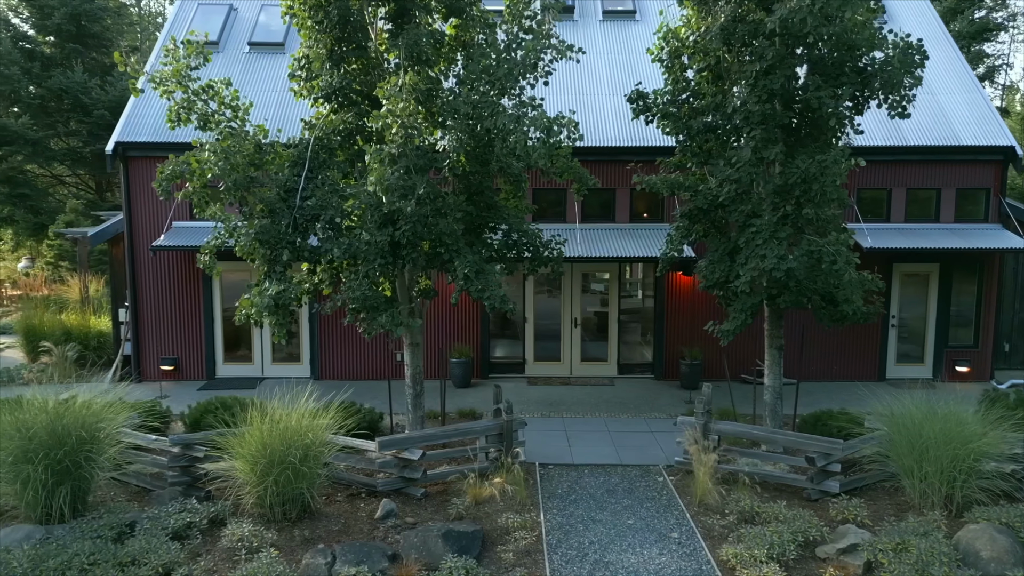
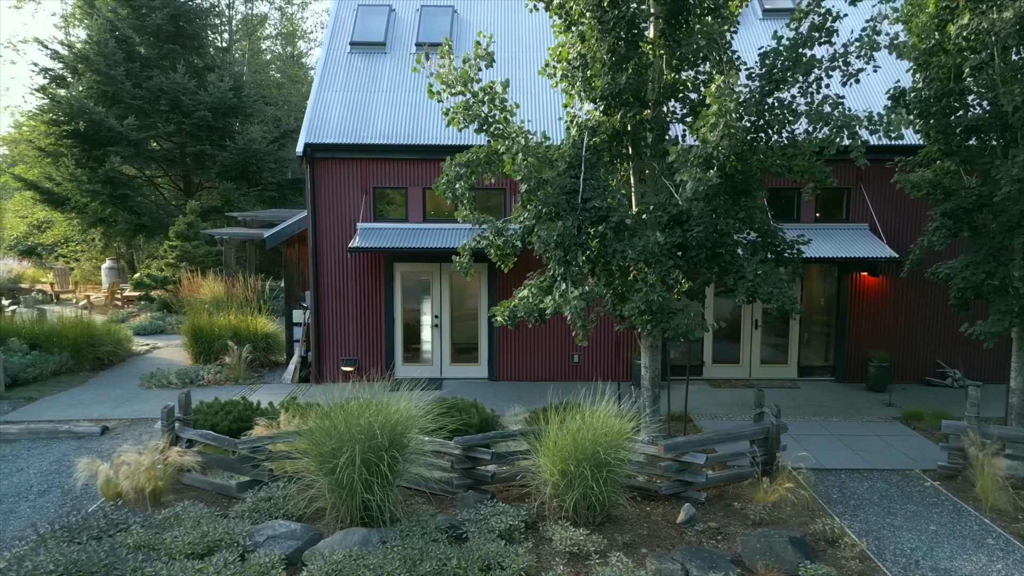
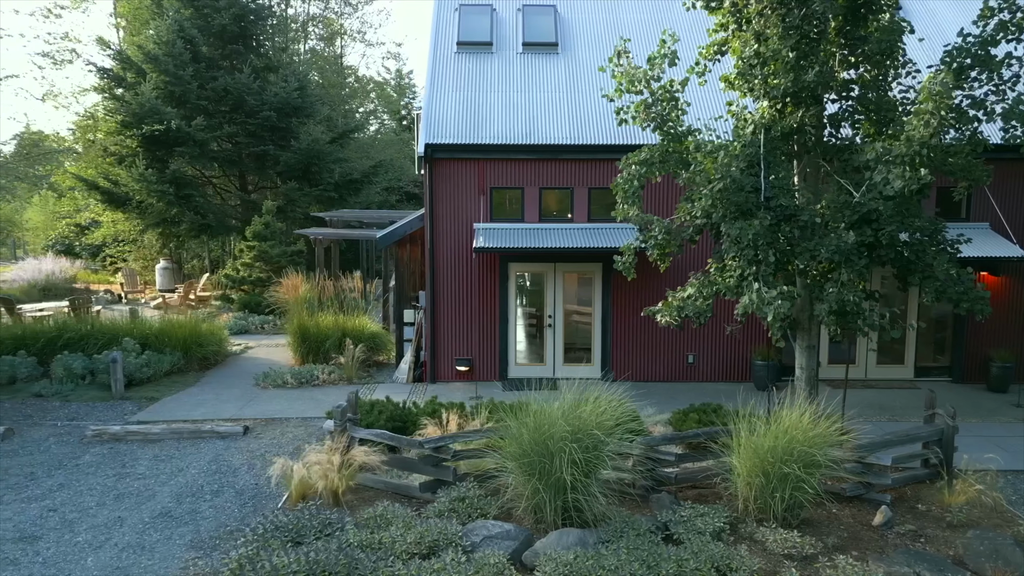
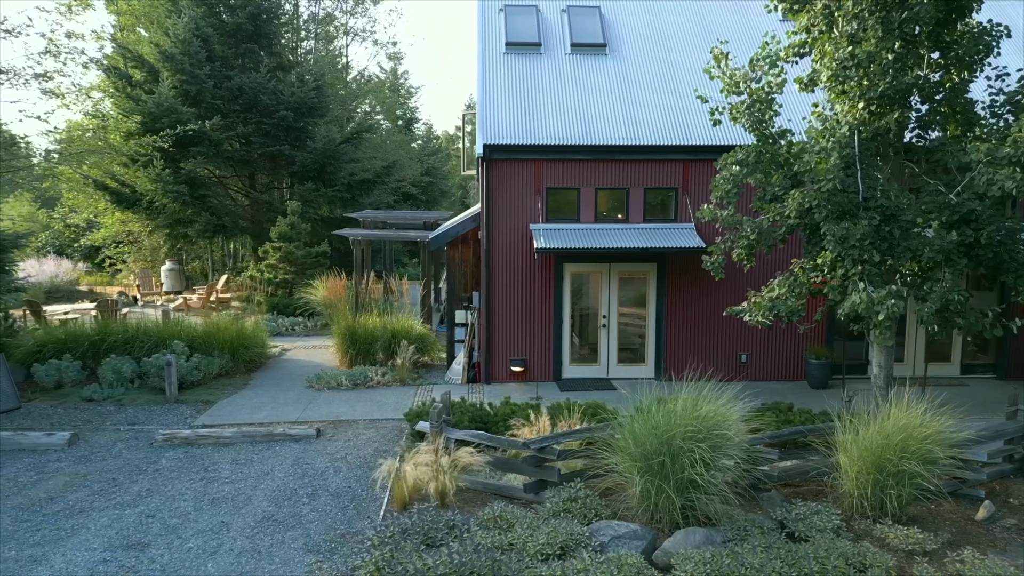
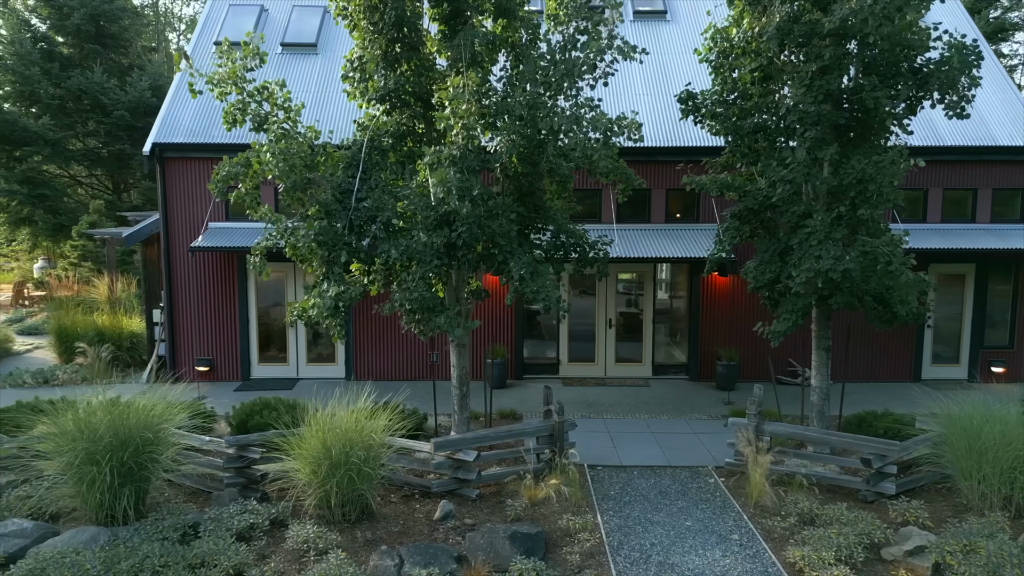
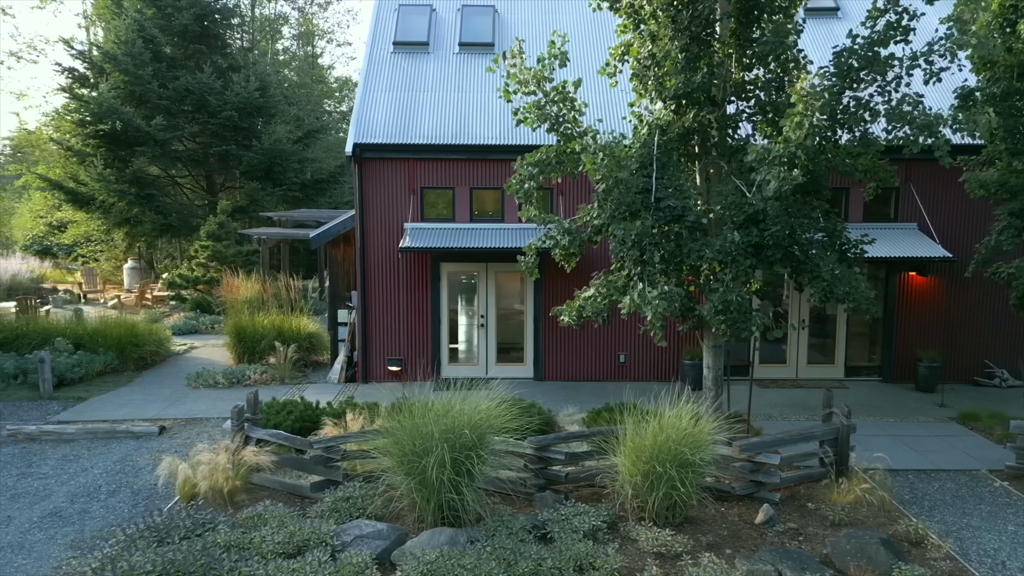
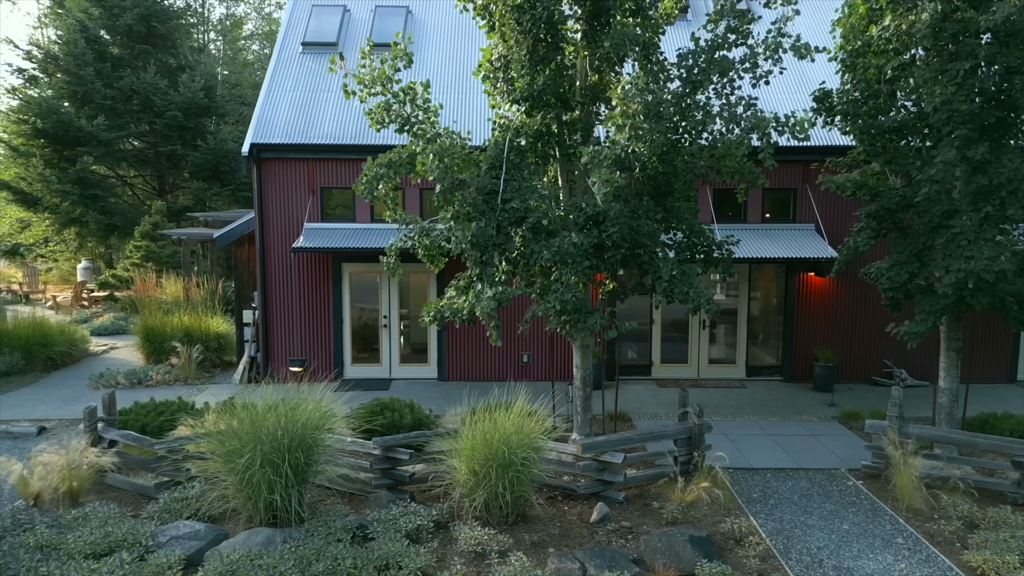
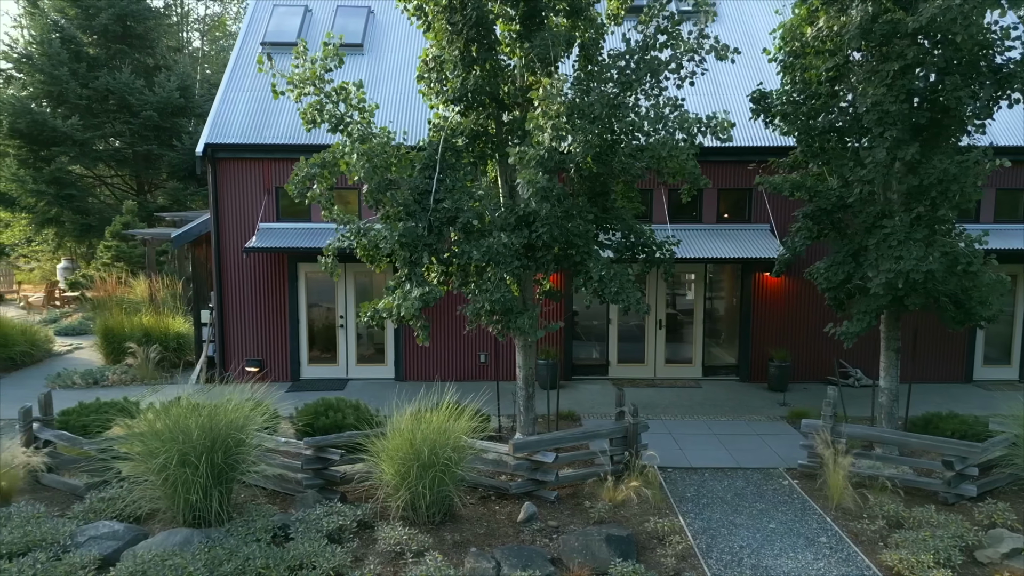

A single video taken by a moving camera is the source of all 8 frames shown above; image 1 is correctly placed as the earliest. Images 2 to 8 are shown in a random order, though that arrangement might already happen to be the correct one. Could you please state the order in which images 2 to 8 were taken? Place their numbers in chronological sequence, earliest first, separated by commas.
5, 8, 7, 2, 6, 3, 4
